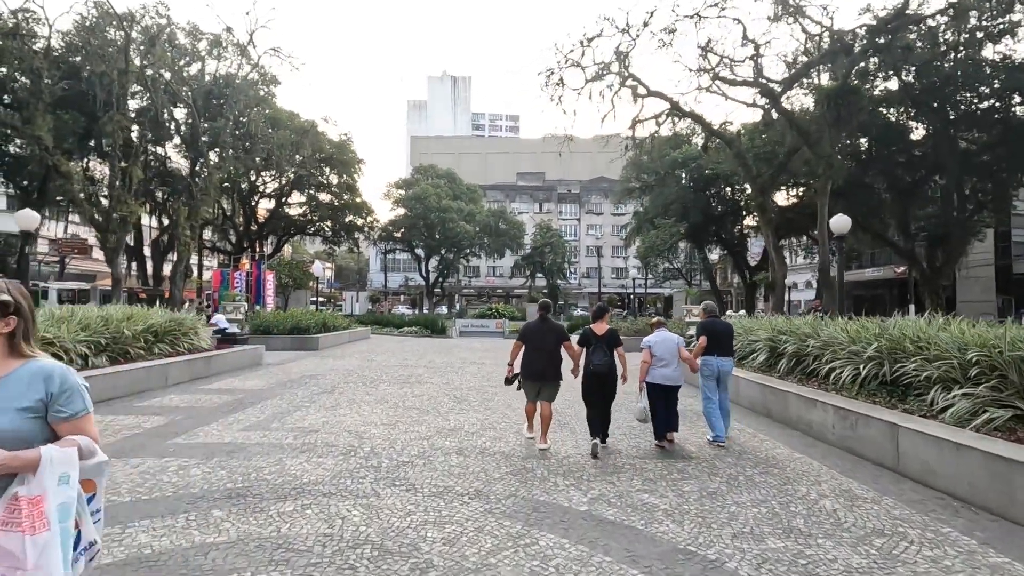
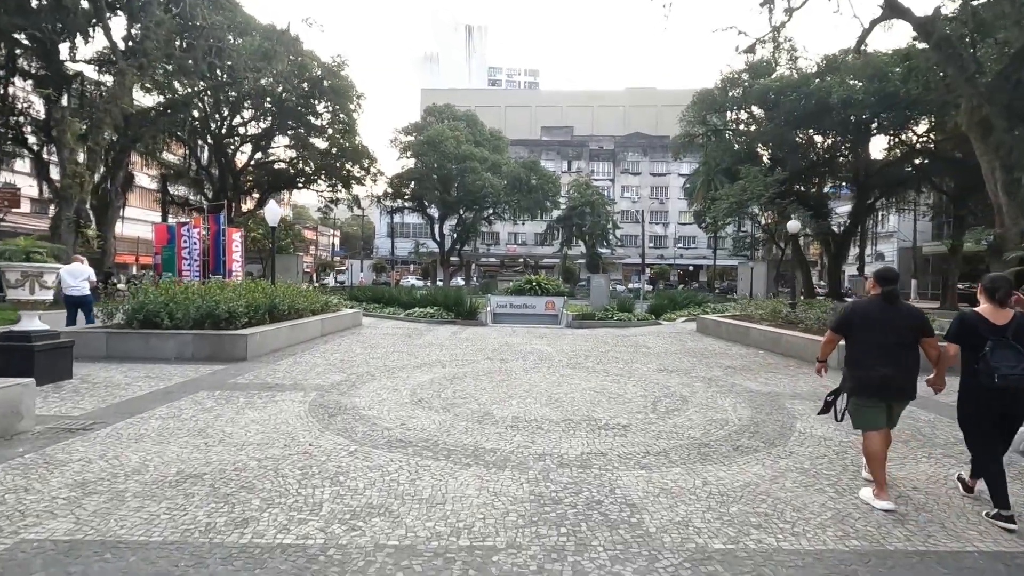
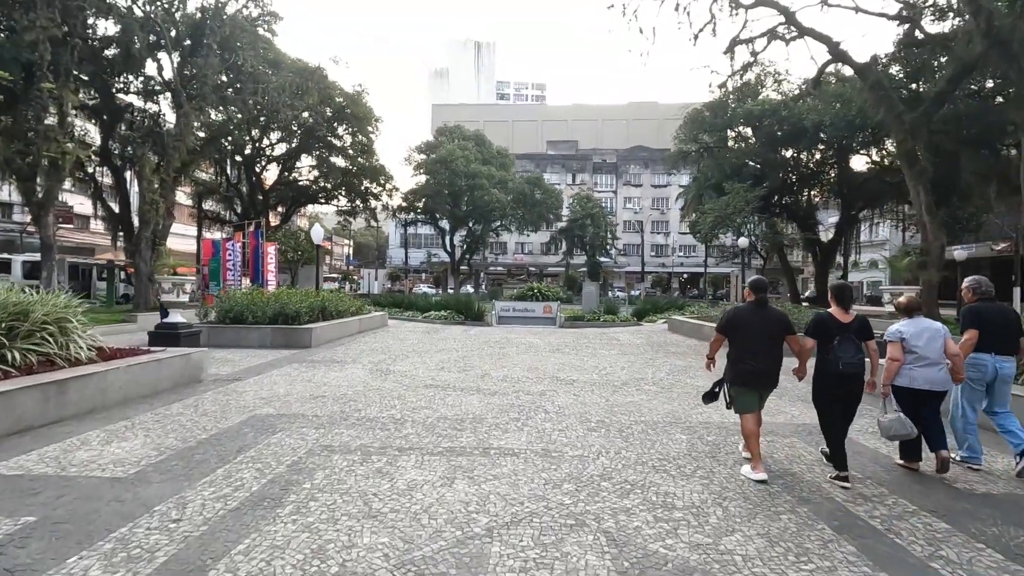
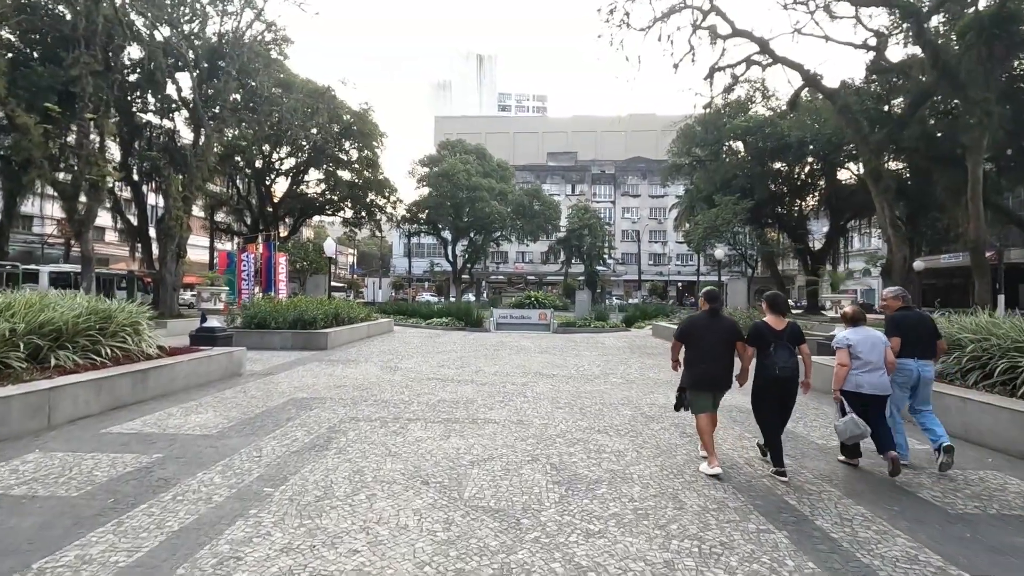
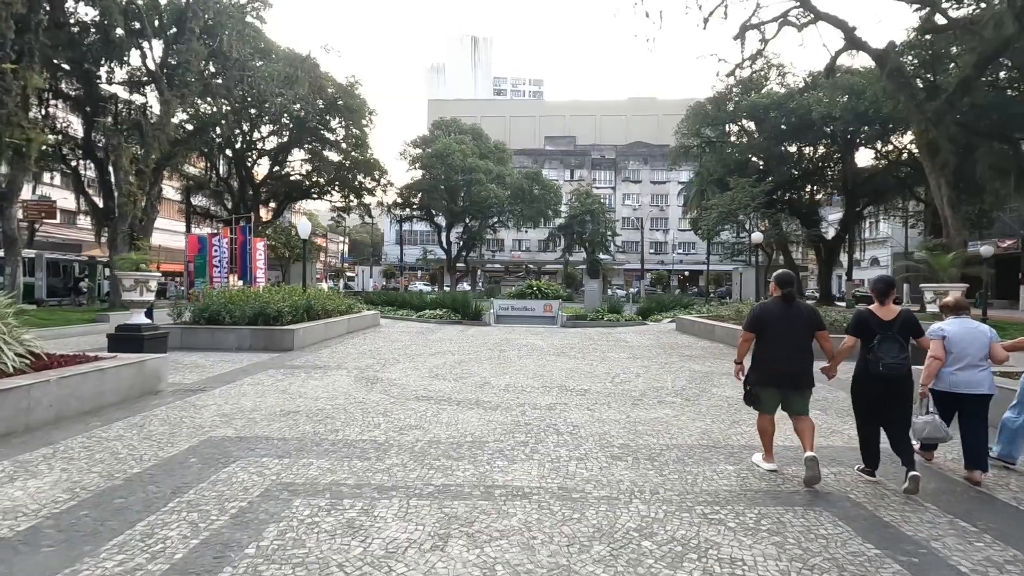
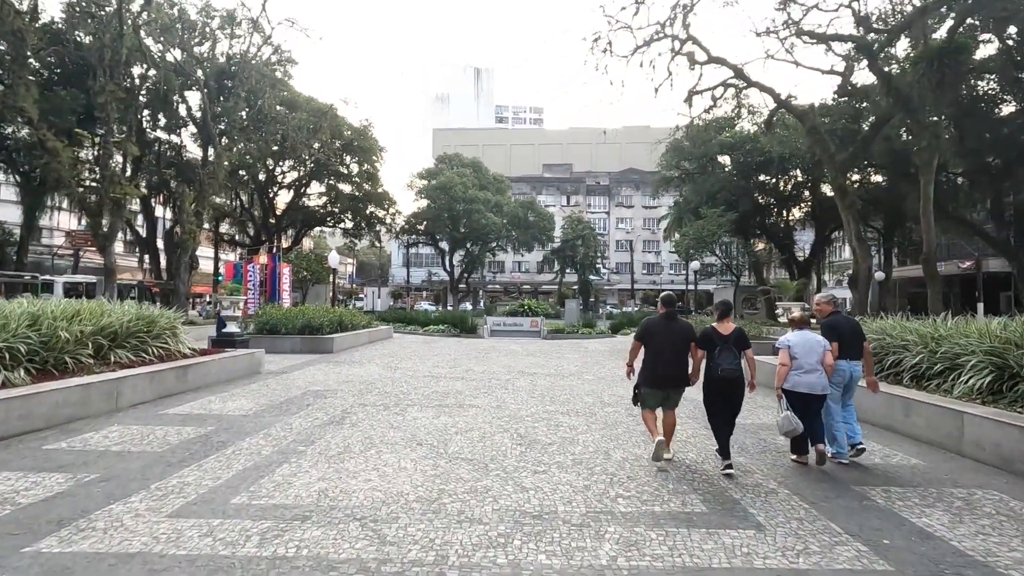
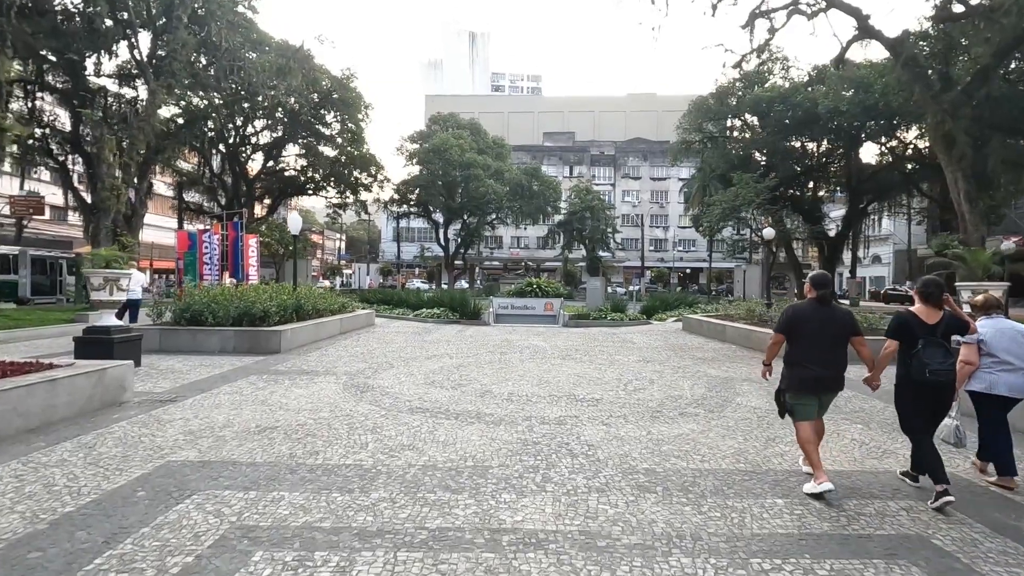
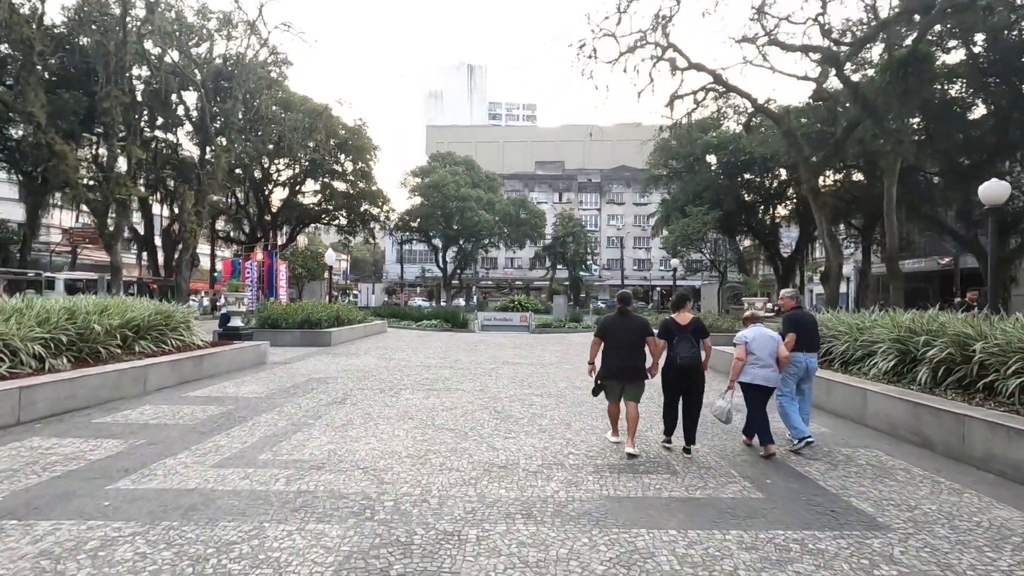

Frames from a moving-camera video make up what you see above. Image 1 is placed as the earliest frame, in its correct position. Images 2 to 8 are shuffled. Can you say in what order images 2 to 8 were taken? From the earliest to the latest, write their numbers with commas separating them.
8, 6, 4, 3, 5, 7, 2
